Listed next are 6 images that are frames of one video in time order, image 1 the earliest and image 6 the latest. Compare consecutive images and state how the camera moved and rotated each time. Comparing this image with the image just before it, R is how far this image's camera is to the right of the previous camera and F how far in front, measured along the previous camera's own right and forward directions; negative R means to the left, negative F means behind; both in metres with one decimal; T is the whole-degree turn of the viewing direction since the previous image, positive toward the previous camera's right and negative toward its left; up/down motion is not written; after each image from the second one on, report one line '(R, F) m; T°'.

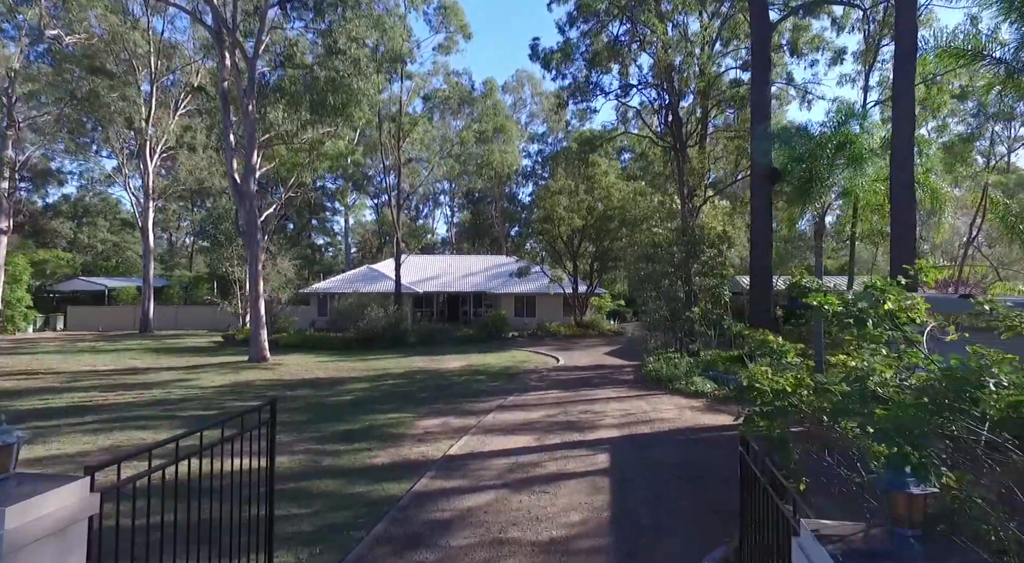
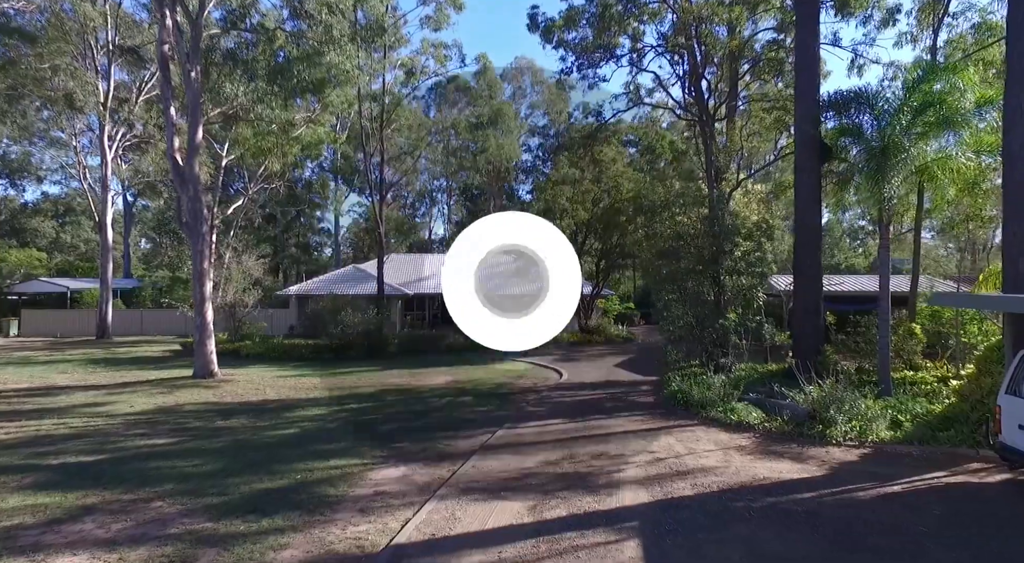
(+0.2, +2.7) m; 0°
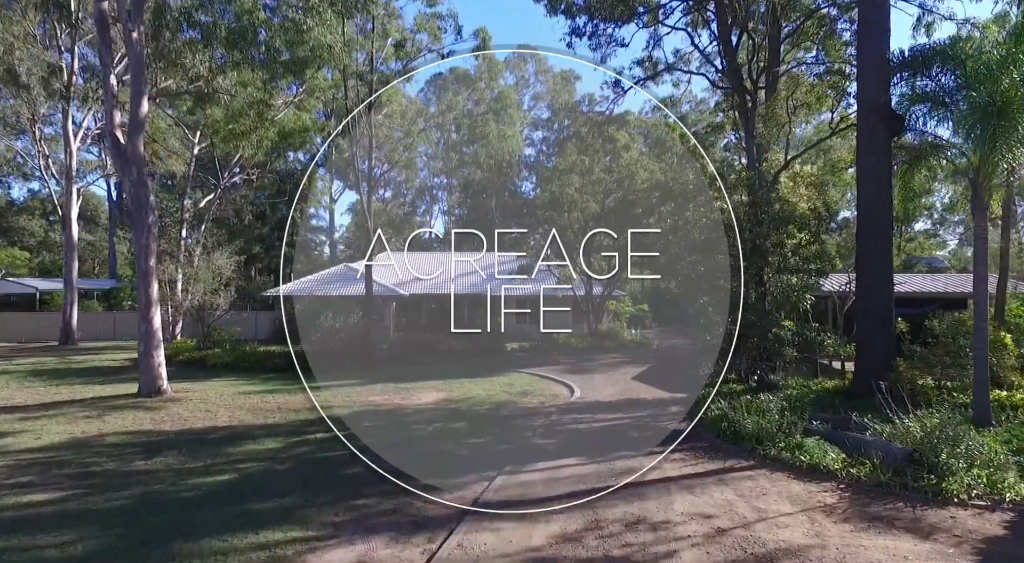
(0.0, +2.2) m; 0°
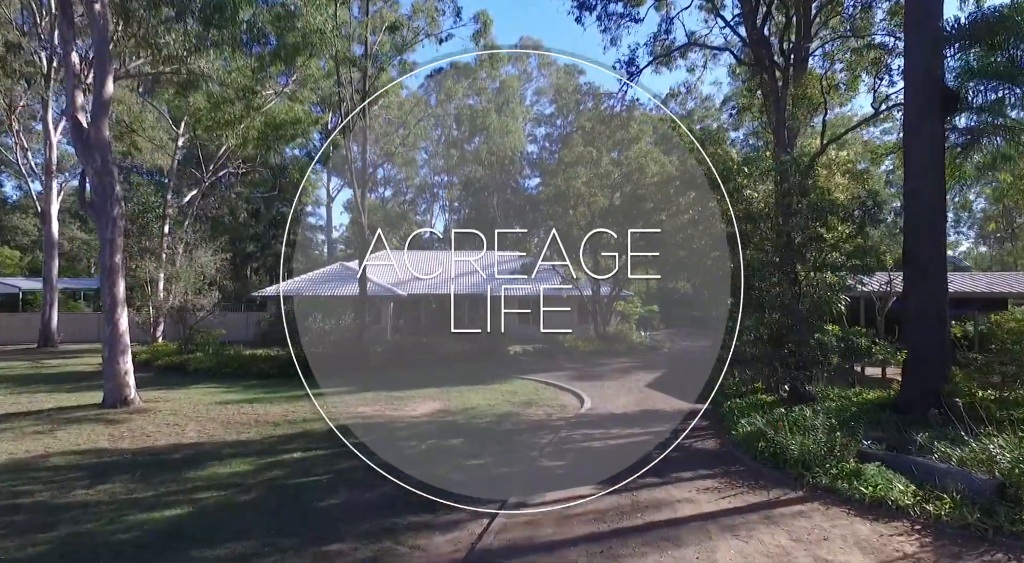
(0.0, +1.2) m; 0°
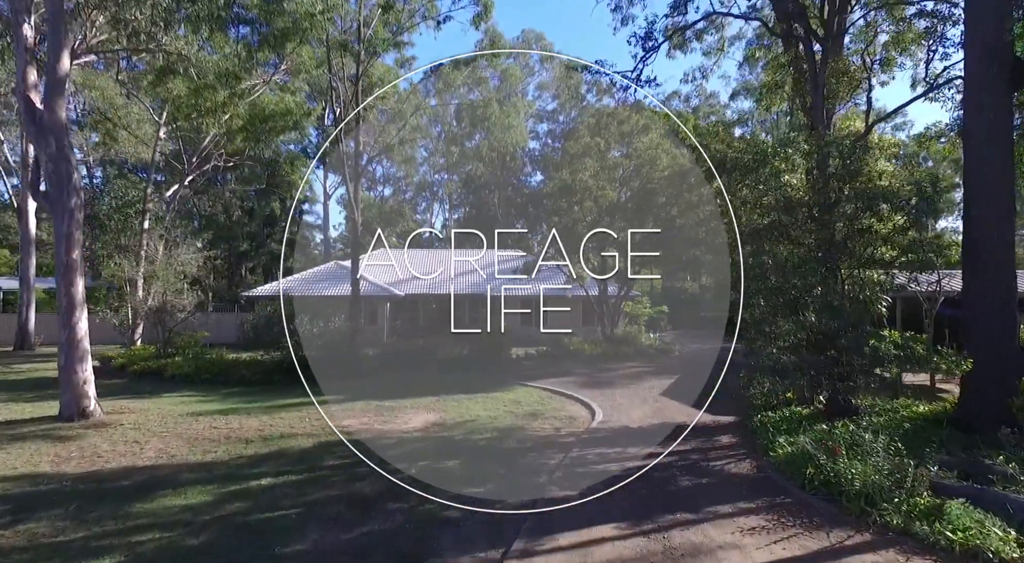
(0.0, +1.1) m; 0°
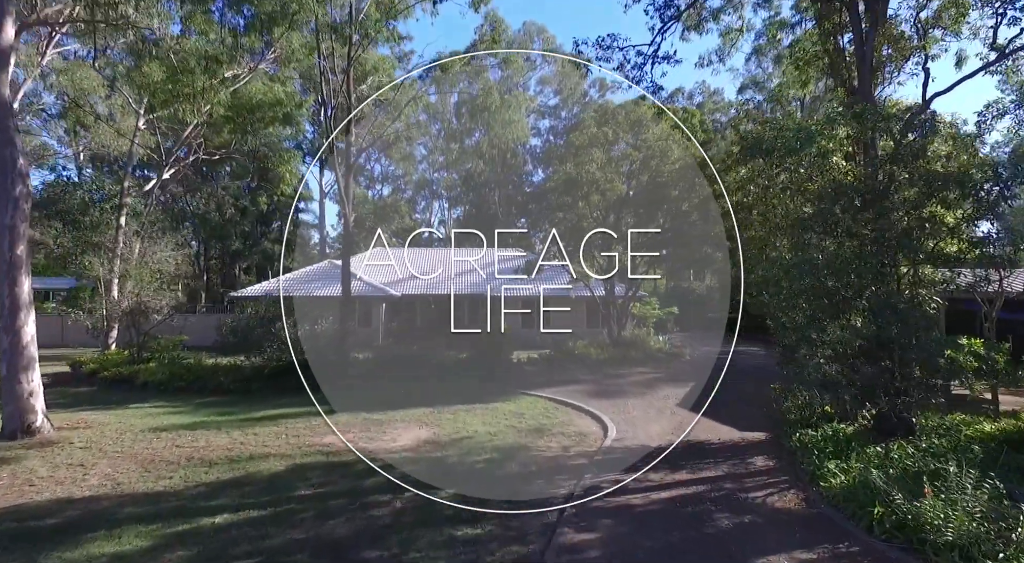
(0.0, +1.1) m; 0°
